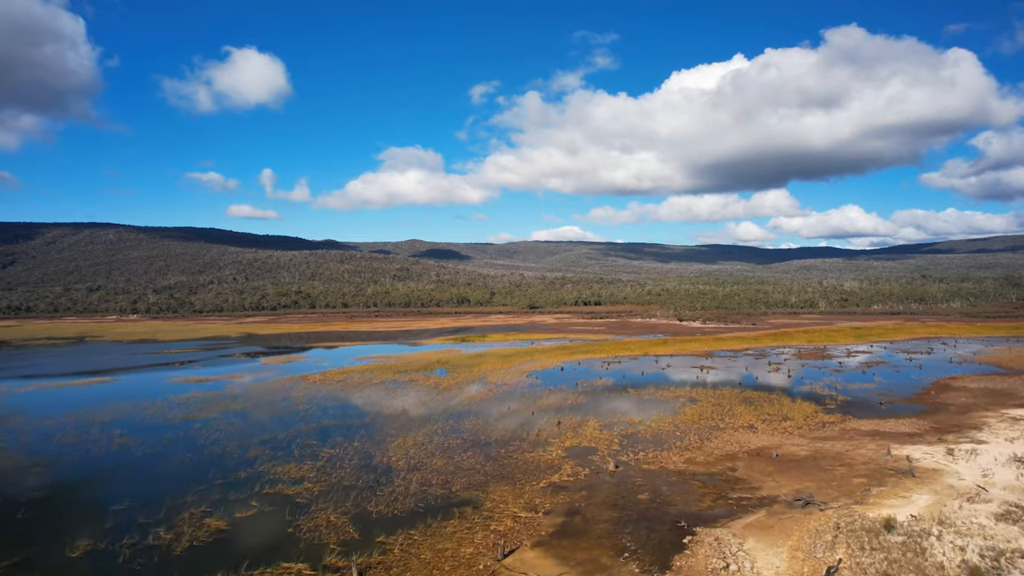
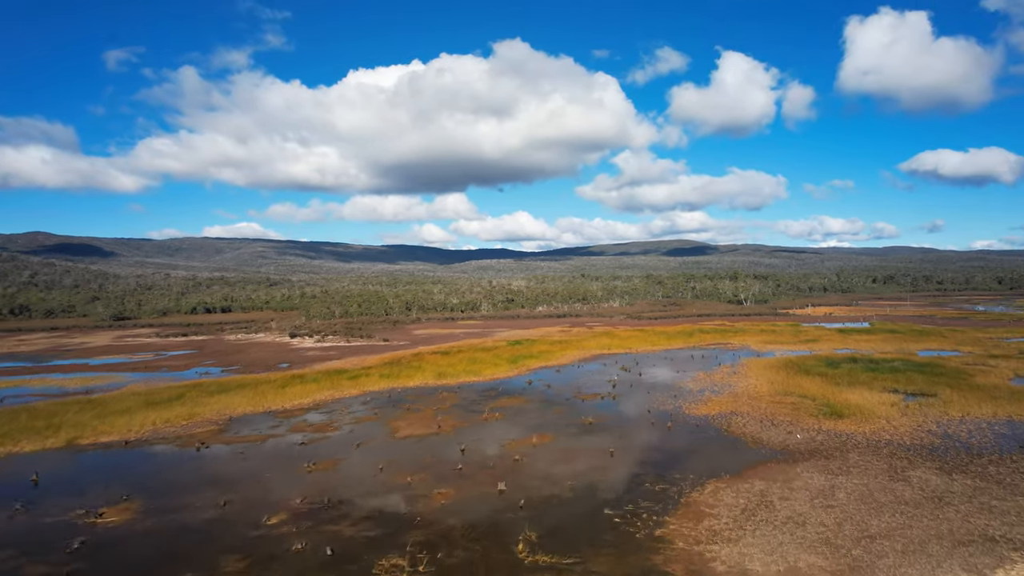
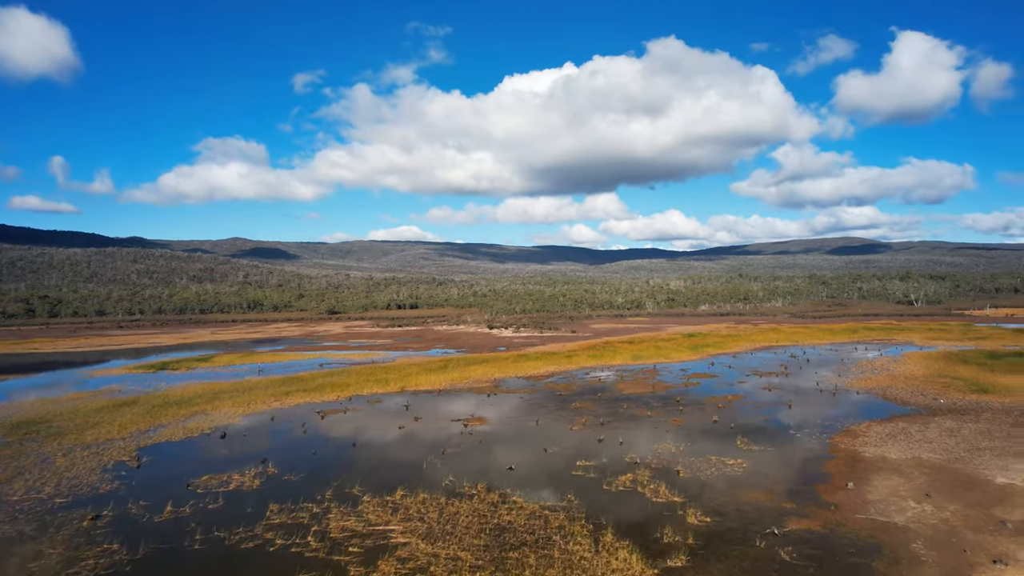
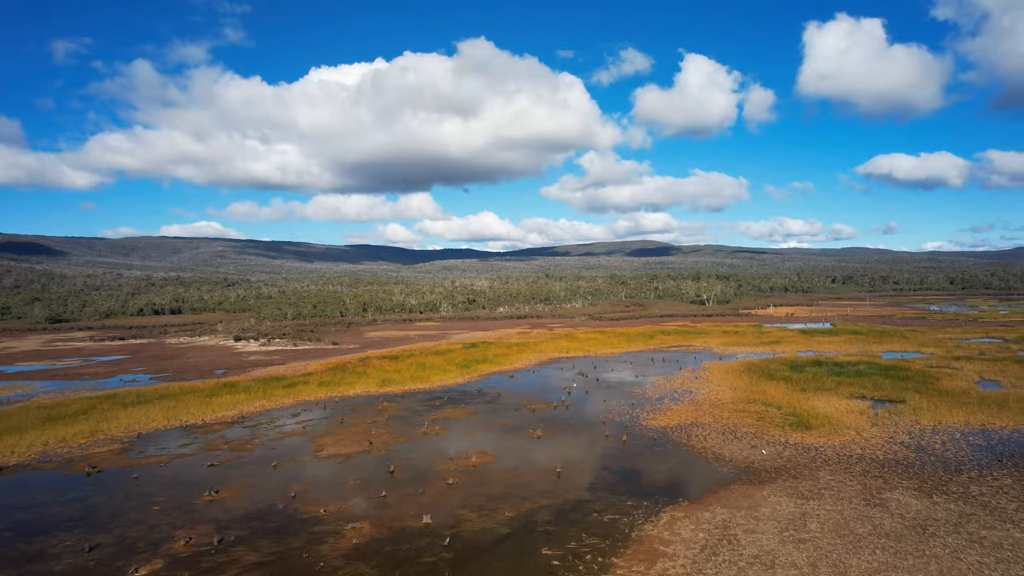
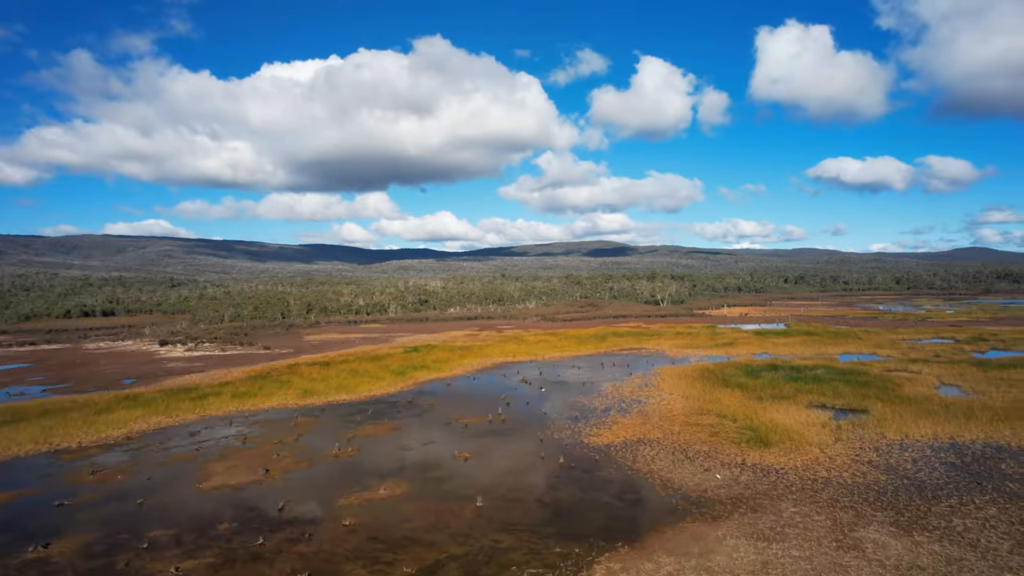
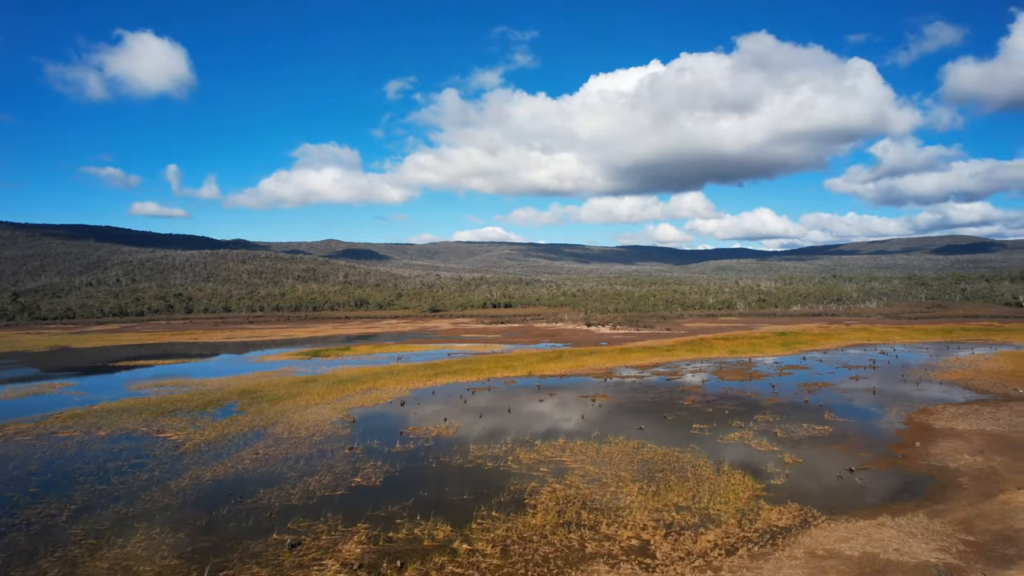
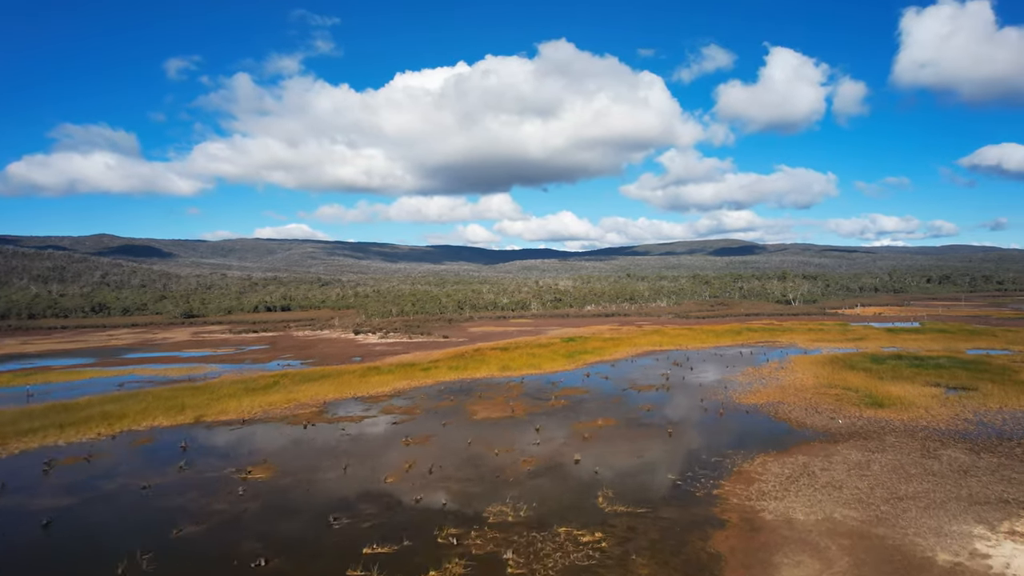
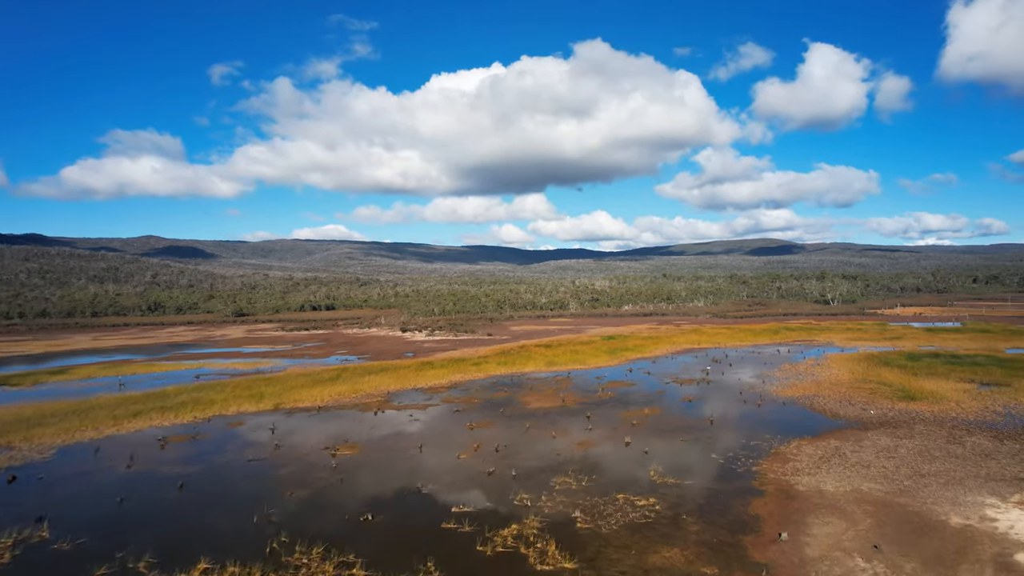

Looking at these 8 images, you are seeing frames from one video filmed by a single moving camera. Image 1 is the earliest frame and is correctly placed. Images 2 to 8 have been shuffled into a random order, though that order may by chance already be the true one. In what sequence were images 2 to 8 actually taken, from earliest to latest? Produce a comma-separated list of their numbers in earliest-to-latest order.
6, 3, 8, 7, 2, 4, 5
